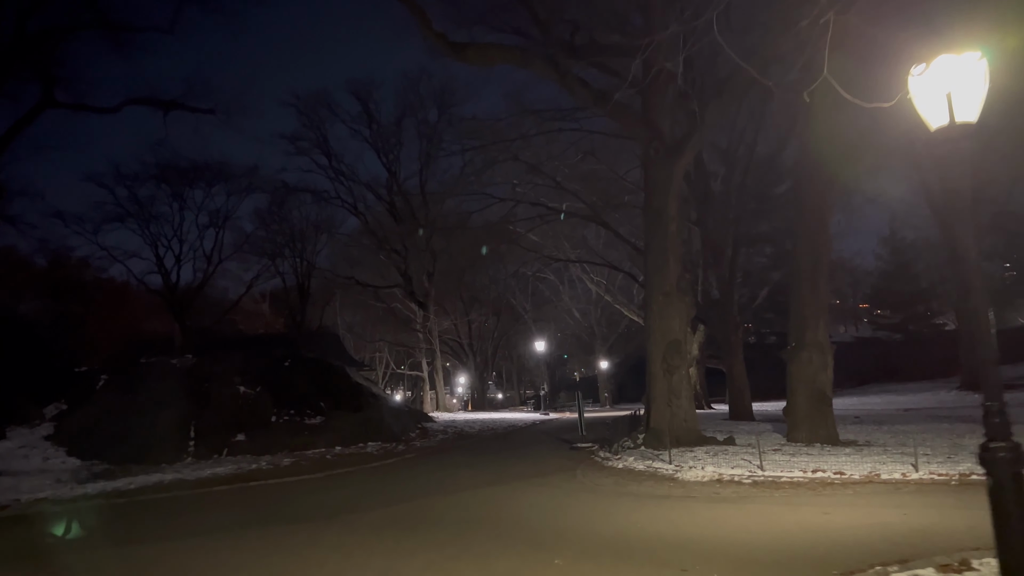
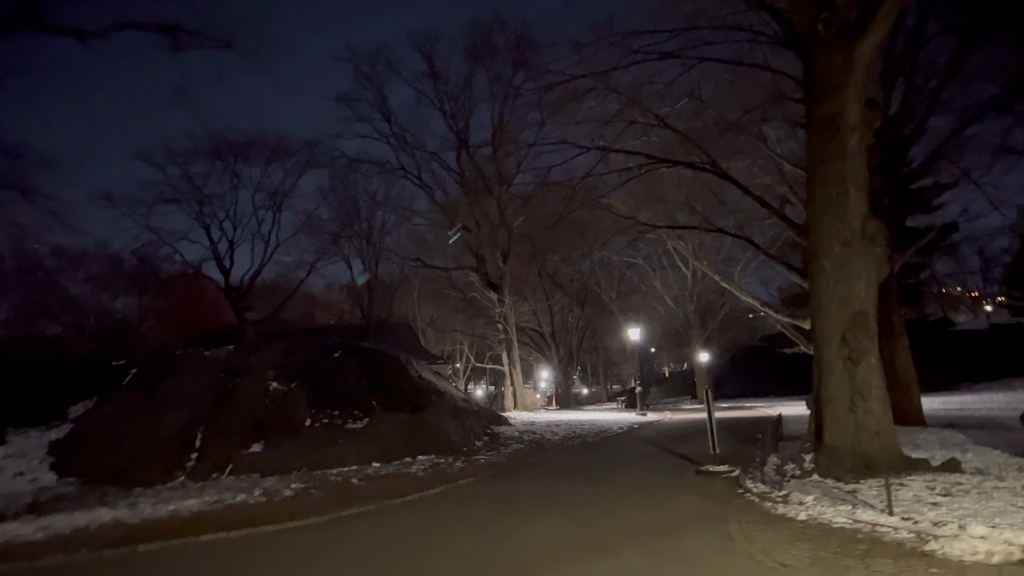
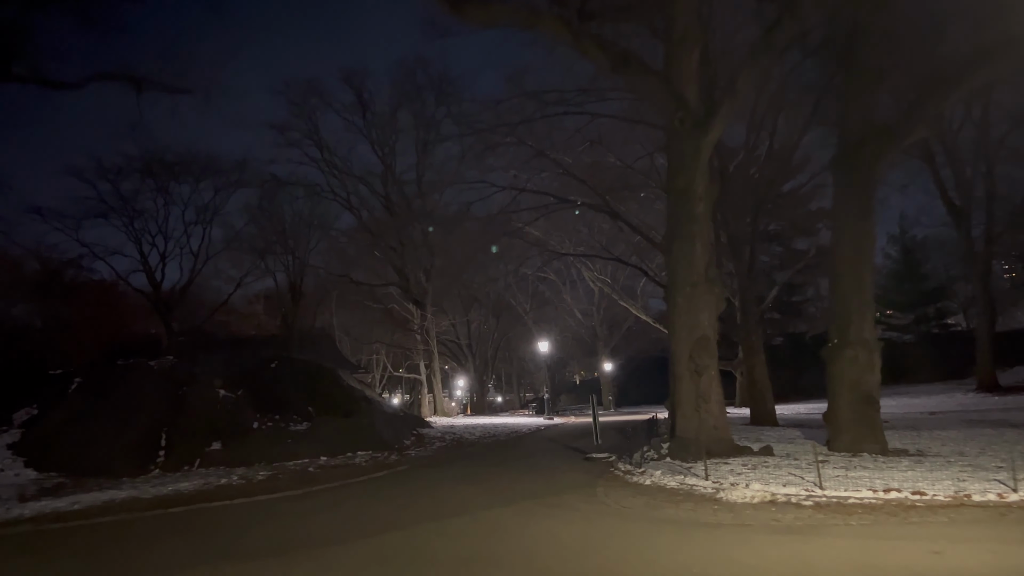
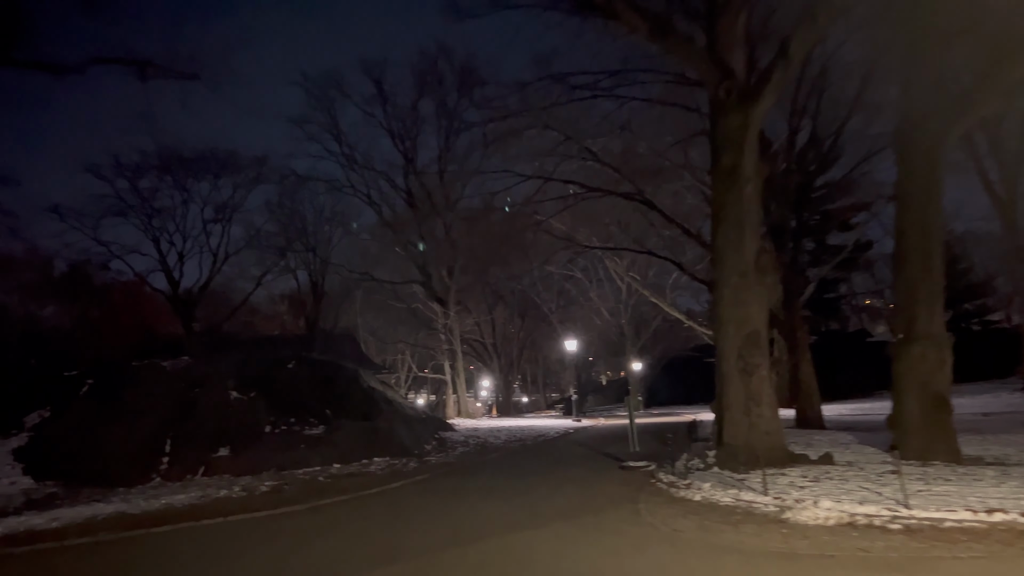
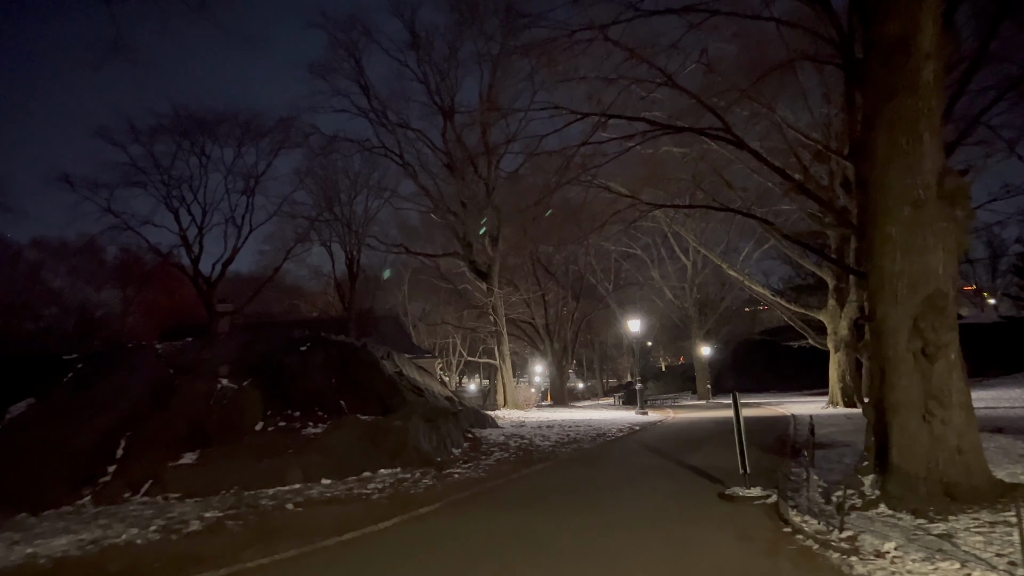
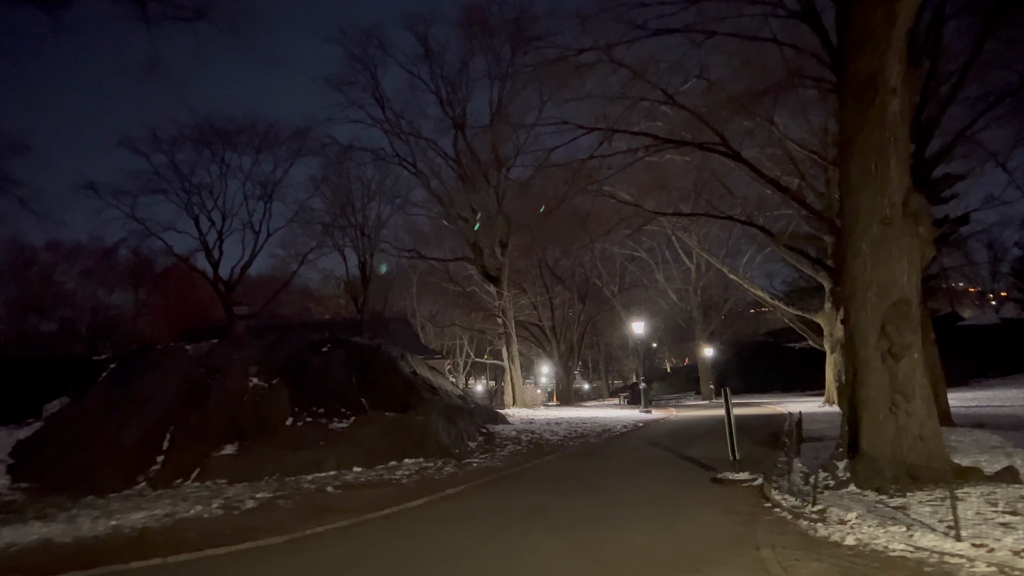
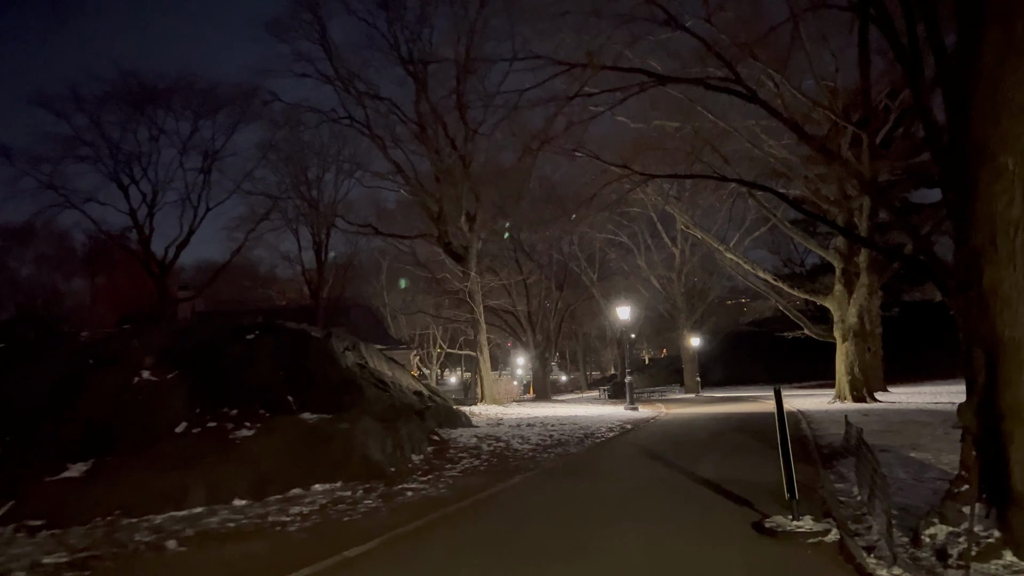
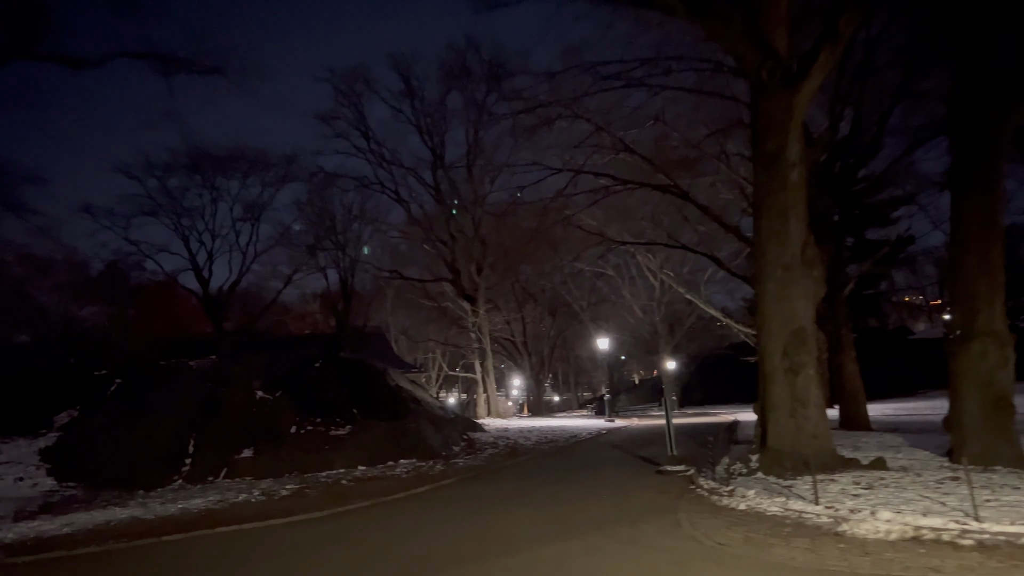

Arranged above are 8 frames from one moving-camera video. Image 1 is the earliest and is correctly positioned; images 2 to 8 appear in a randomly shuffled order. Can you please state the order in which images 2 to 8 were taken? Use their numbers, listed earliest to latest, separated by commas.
3, 4, 8, 2, 6, 5, 7
